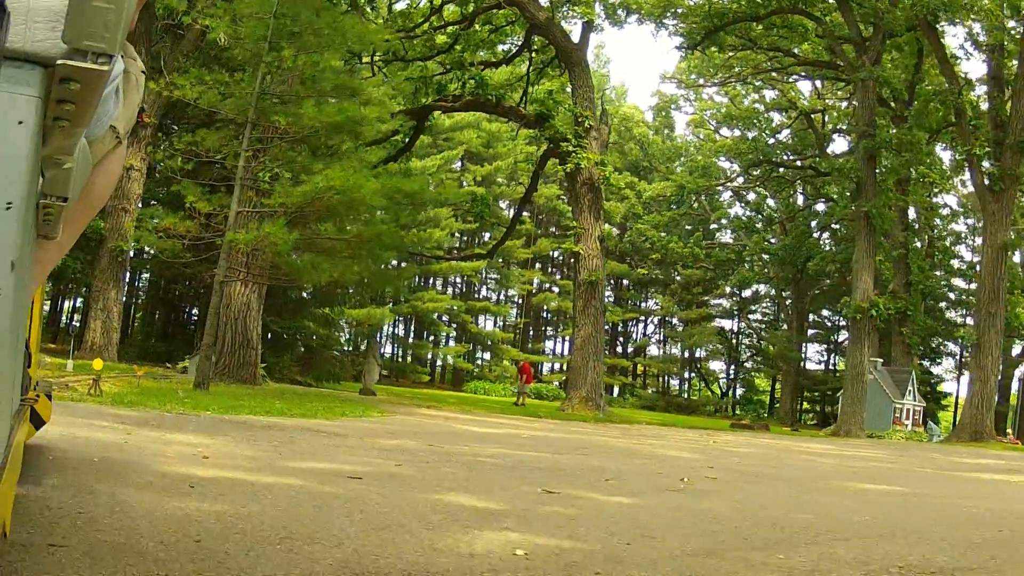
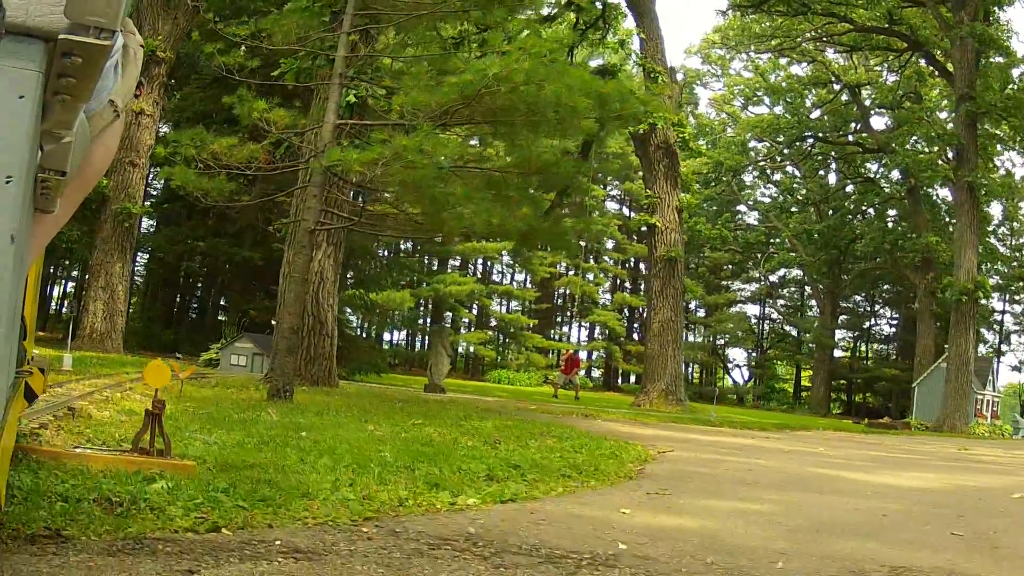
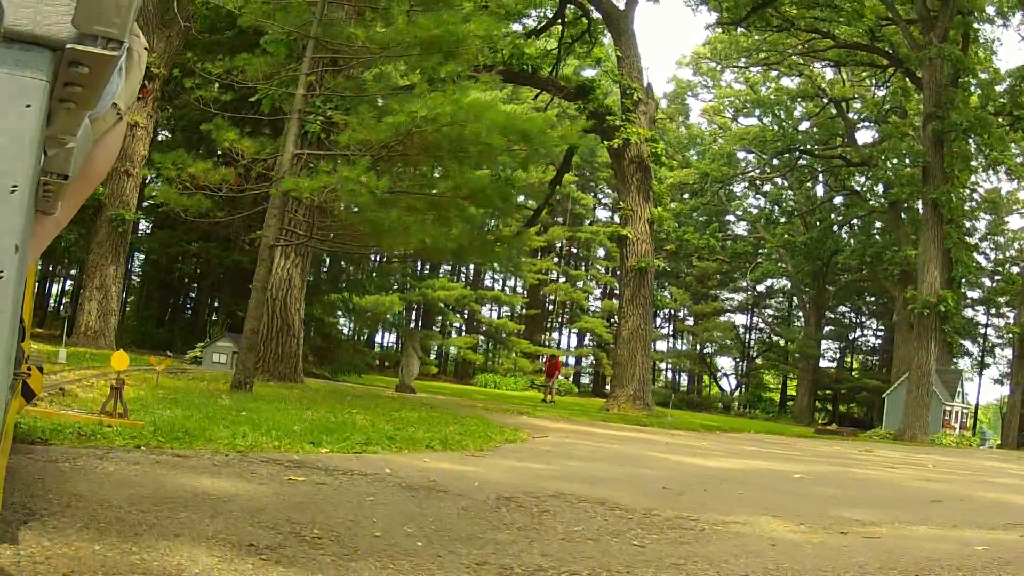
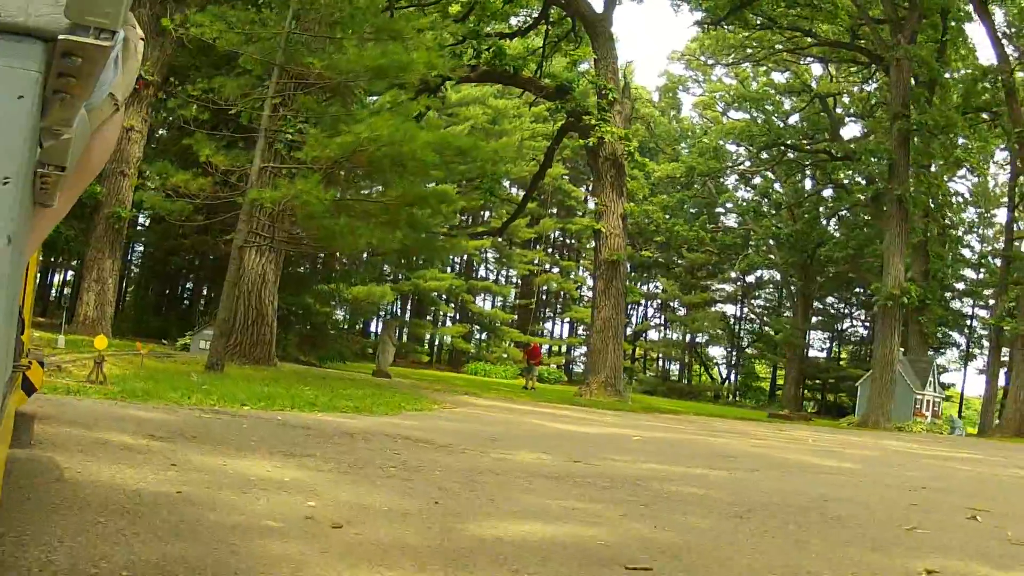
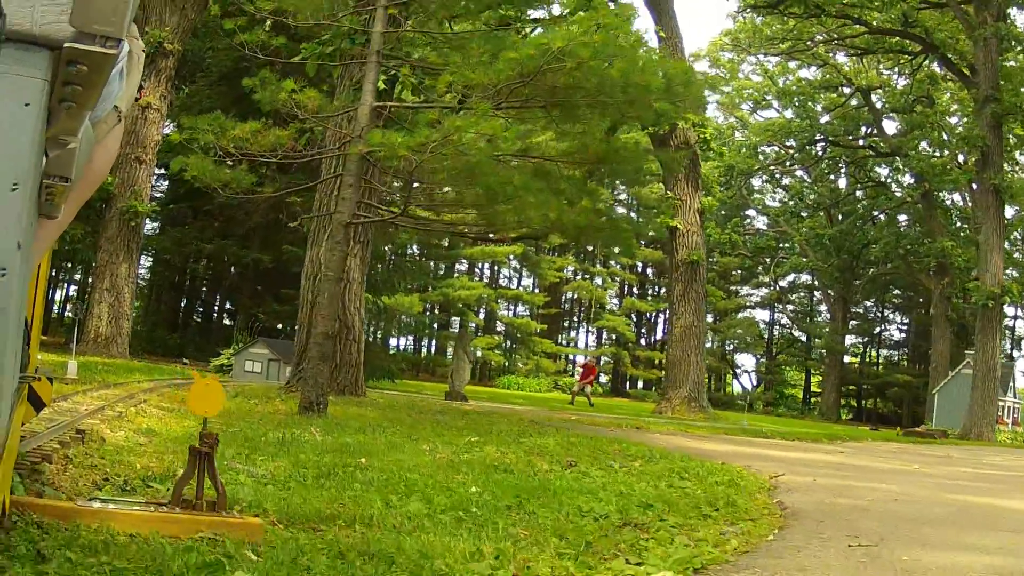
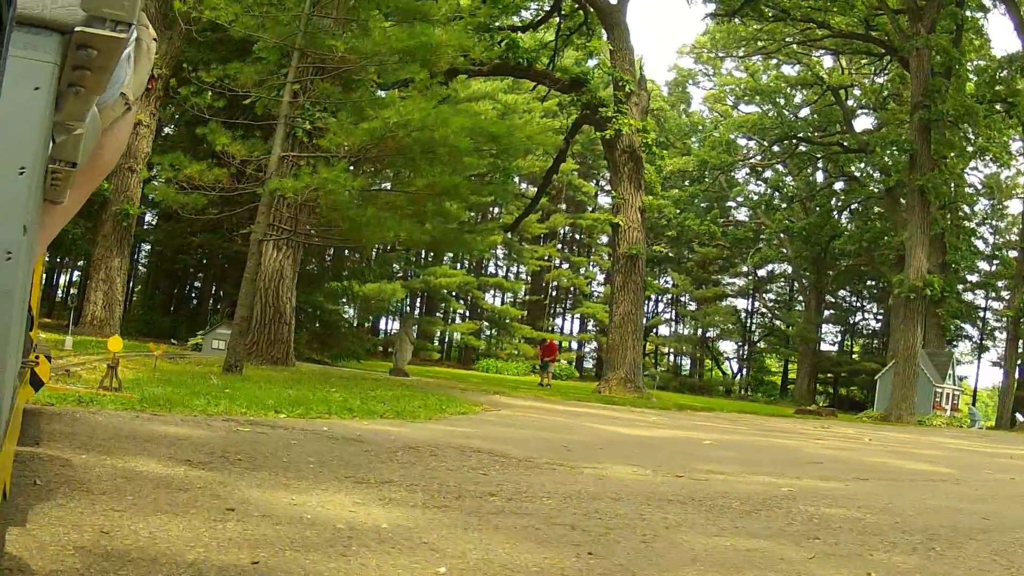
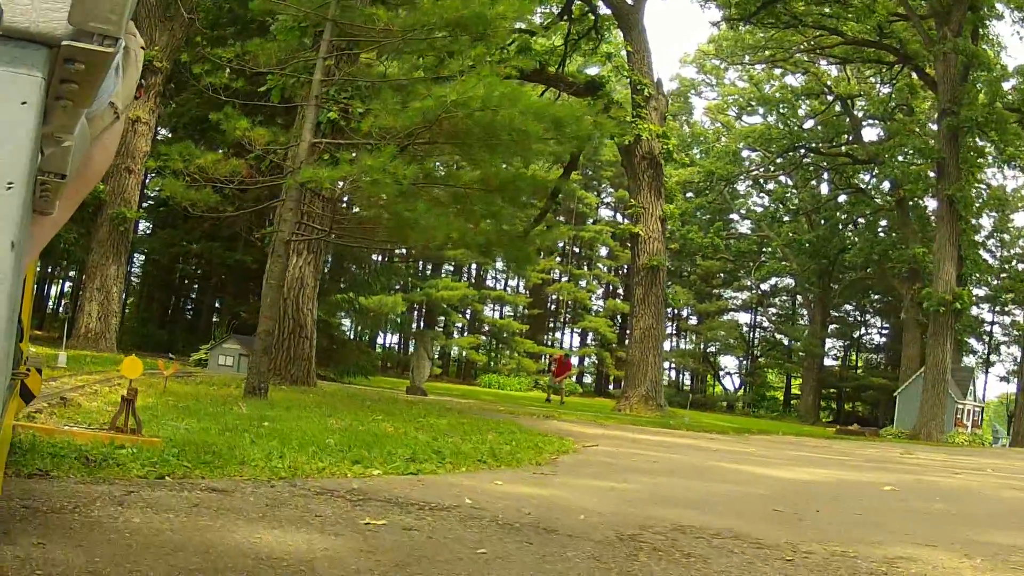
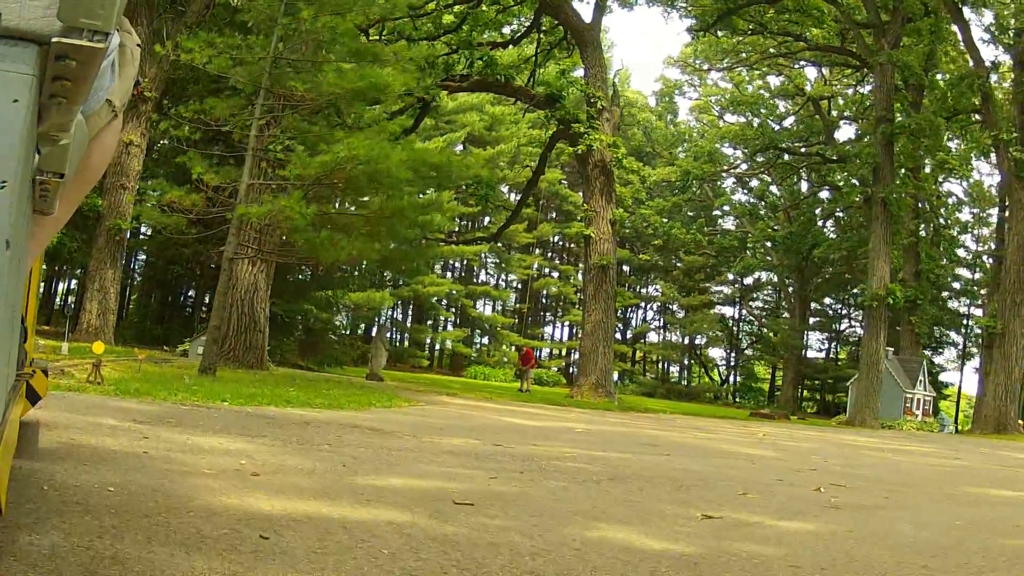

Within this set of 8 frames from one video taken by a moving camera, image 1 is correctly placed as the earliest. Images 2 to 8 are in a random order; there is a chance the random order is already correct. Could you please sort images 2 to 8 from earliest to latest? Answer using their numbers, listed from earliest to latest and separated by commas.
8, 4, 6, 3, 7, 2, 5
